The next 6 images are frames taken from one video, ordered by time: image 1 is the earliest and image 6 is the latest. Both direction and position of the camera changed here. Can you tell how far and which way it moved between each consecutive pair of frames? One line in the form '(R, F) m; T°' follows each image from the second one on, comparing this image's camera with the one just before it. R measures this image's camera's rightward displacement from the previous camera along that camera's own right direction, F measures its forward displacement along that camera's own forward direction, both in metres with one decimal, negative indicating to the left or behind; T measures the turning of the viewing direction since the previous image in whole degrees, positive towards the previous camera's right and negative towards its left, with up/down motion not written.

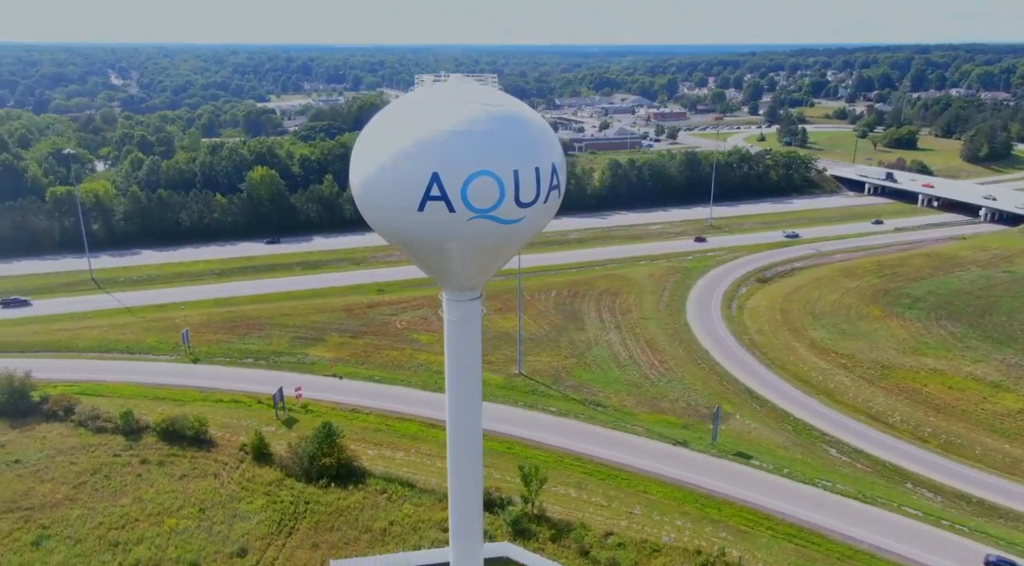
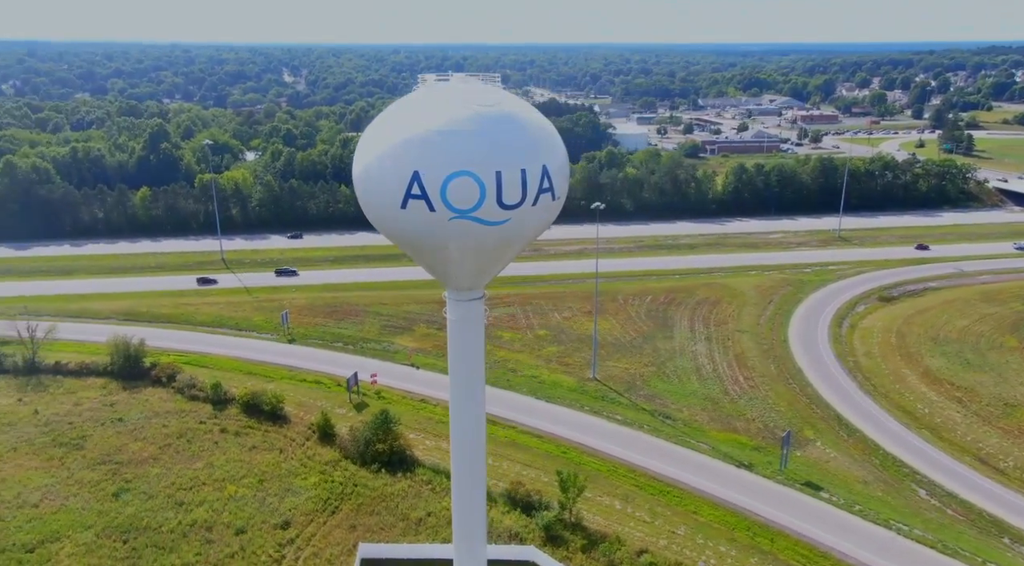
(+4.0, +0.3) m; -12°
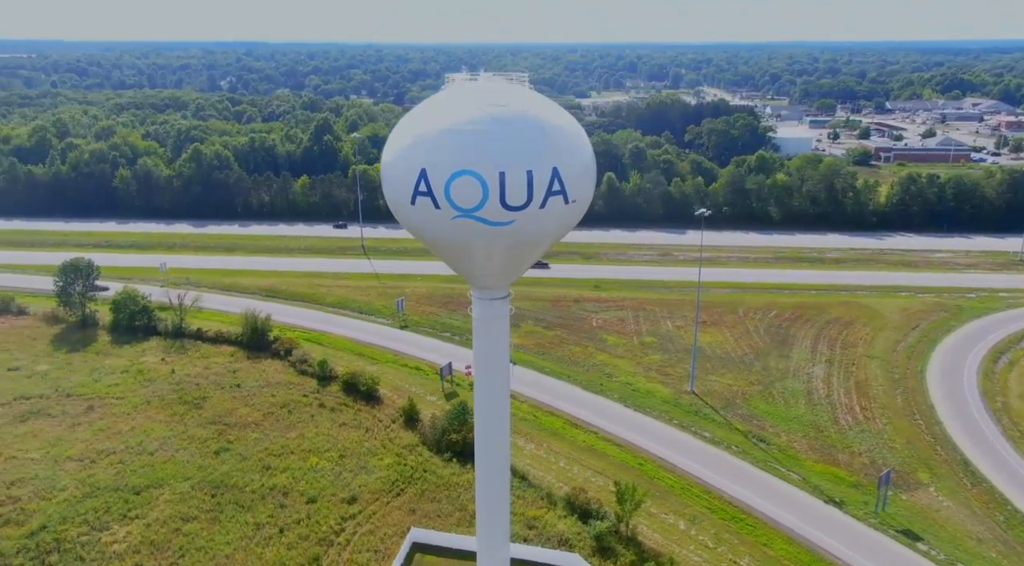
(+4.1, +0.5) m; -14°
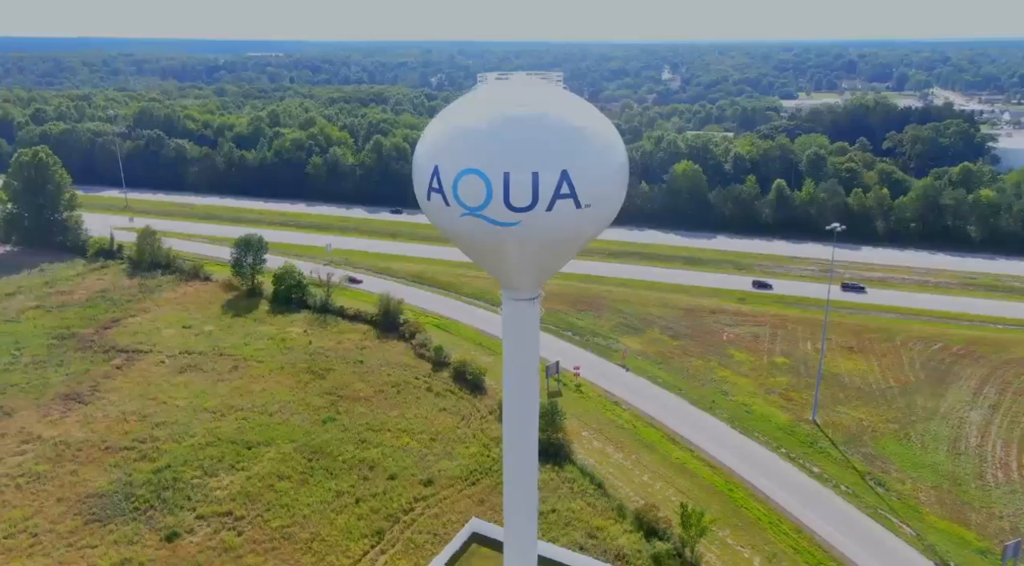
(+4.8, +0.8) m; -16°
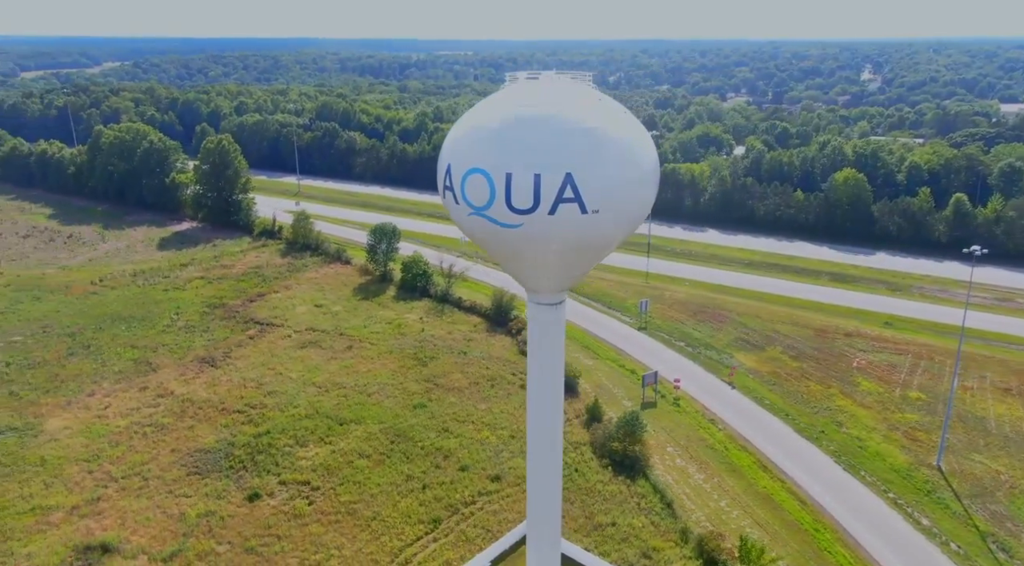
(+4.3, +0.8) m; -14°
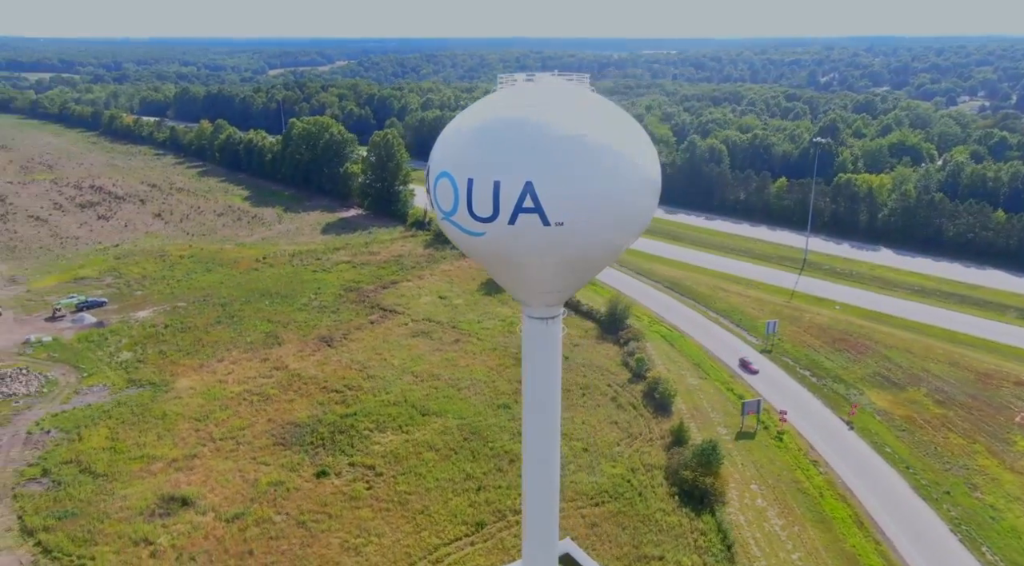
(+5.3, +1.7) m; -16°
